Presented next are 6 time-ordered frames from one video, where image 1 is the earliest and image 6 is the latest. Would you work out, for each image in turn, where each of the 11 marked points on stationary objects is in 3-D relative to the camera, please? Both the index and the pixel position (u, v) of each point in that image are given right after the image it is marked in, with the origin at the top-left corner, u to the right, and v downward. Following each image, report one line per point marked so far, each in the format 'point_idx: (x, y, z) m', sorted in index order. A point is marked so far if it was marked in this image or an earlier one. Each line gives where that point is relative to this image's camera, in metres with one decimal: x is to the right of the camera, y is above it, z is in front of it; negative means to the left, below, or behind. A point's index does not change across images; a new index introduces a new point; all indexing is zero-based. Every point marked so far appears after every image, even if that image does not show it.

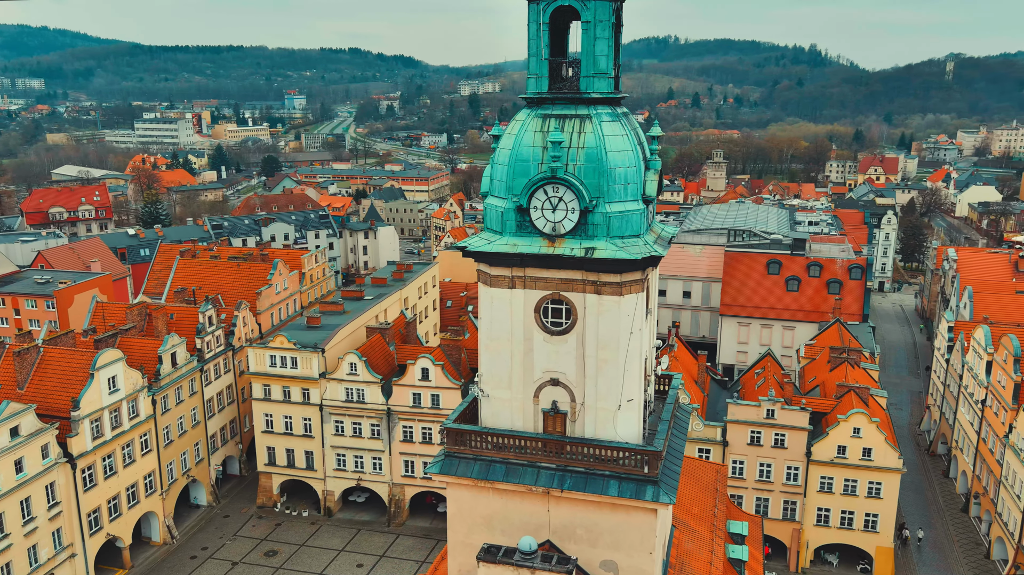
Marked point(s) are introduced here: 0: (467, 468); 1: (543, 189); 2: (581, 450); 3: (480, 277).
0: (-0.8, -3.4, +15.6) m
1: (+0.5, +1.7, +14.5) m
2: (+1.3, -3.0, +15.0) m
3: (-0.6, +0.2, +15.3) m
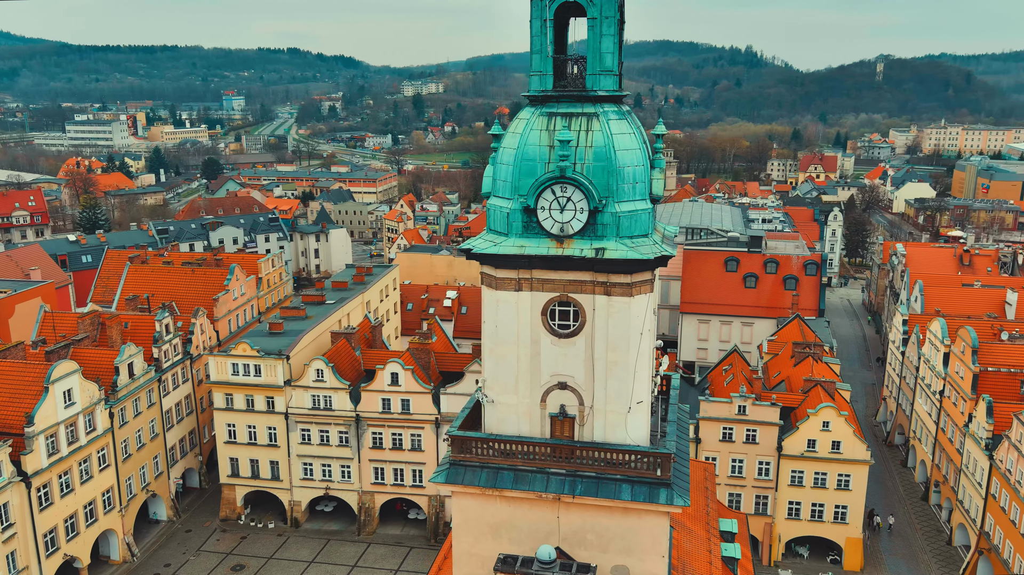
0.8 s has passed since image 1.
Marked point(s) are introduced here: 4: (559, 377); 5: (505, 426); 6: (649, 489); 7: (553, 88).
0: (-0.7, -3.5, +15.1) m
1: (+0.7, +1.7, +14.2) m
2: (+1.4, -3.0, +14.7) m
3: (-0.5, +0.1, +15.0) m
4: (+0.9, -1.7, +15.0) m
5: (-0.1, -2.6, +15.4) m
6: (+2.4, -3.6, +14.6) m
7: (+0.7, +3.5, +14.5) m
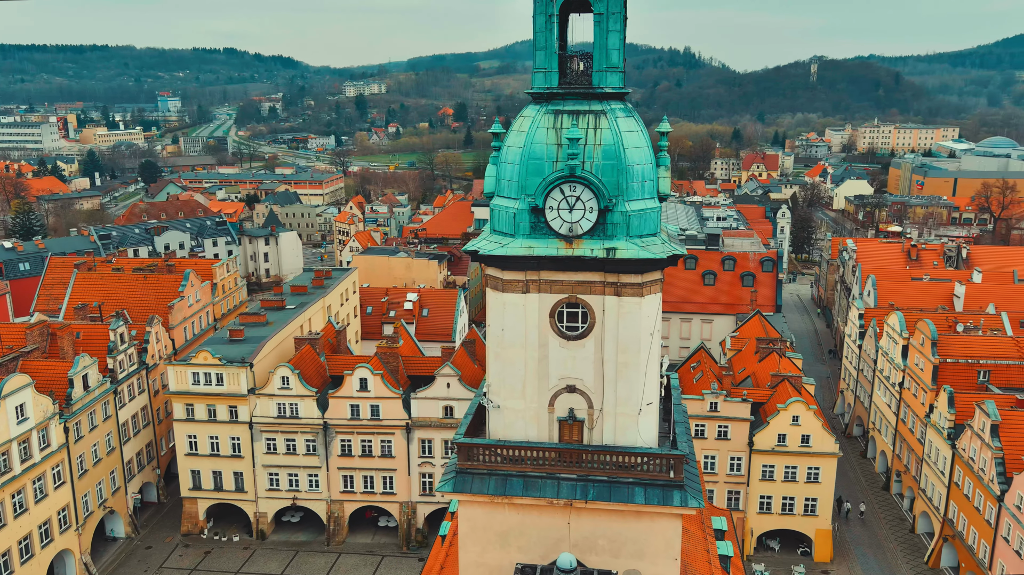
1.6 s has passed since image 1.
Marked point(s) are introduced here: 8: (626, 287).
0: (-0.5, -3.5, +14.7) m
1: (+0.8, +1.7, +13.9) m
2: (+1.6, -3.0, +14.5) m
3: (-0.4, +0.1, +14.6) m
4: (+1.0, -1.7, +14.7) m
5: (0.0, -2.6, +15.0) m
6: (+2.6, -3.6, +14.4) m
7: (+0.8, +3.5, +14.2) m
8: (+2.0, 0.0, +14.1) m
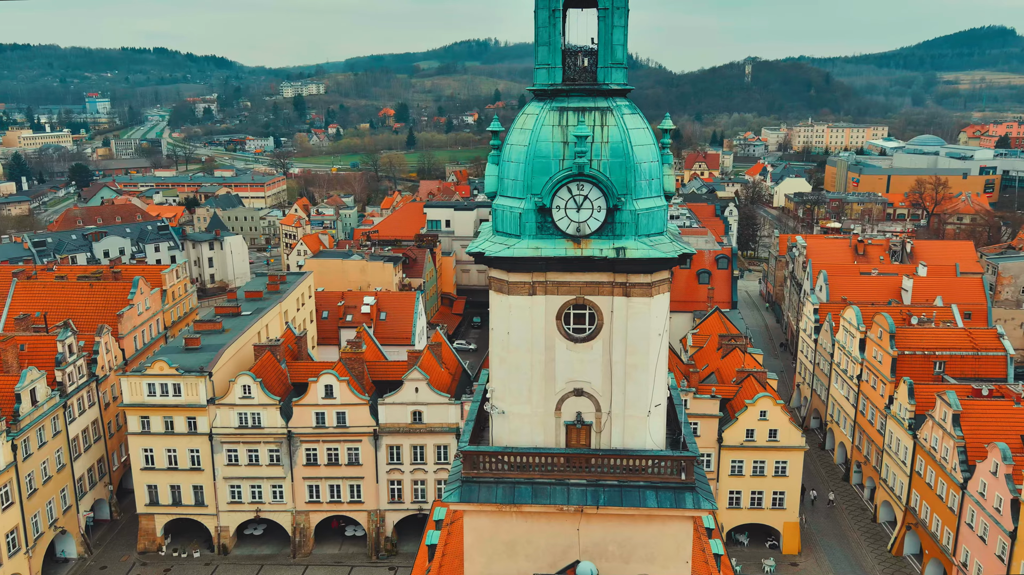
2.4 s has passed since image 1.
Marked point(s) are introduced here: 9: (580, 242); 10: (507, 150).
0: (-0.4, -3.6, +14.3) m
1: (+0.9, +1.7, +13.5) m
2: (+1.7, -3.0, +14.2) m
3: (-0.3, +0.1, +14.1) m
4: (+1.1, -1.7, +14.4) m
5: (+0.1, -2.7, +14.6) m
6: (+2.8, -3.6, +14.2) m
7: (+0.8, +3.5, +13.9) m
8: (+2.1, 0.0, +13.8) m
9: (+1.1, +0.8, +13.8) m
10: (-0.1, +2.4, +14.1) m
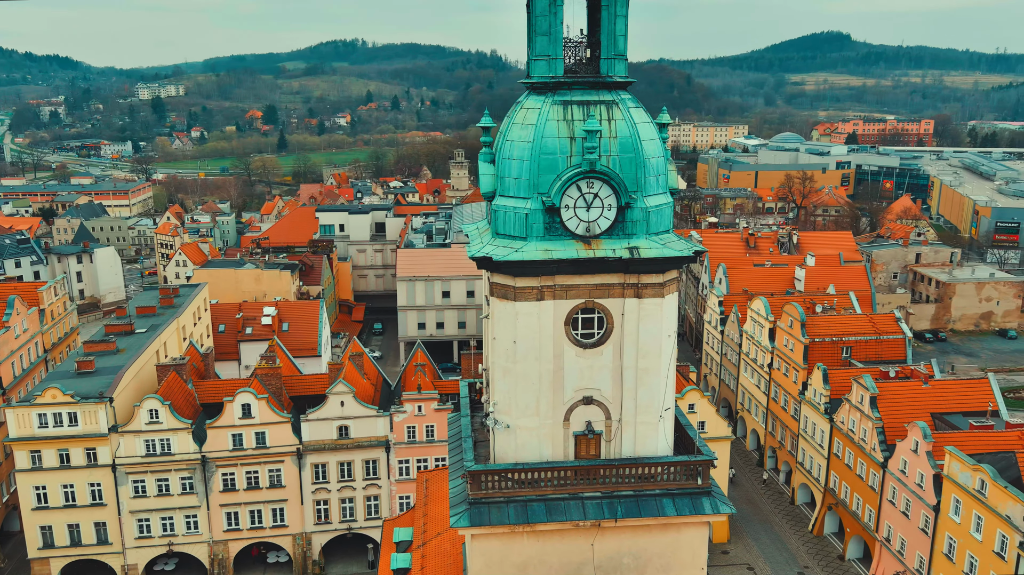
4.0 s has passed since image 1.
0: (-0.2, -3.7, +13.4) m
1: (+1.0, +1.6, +12.8) m
2: (+1.9, -3.0, +13.6) m
3: (-0.2, -0.1, +13.2) m
4: (+1.2, -1.7, +13.6) m
5: (+0.2, -2.8, +13.8) m
6: (+3.0, -3.6, +13.7) m
7: (+0.8, +3.4, +13.1) m
8: (+2.2, 0.0, +13.3) m
9: (+1.2, +0.7, +13.0) m
10: (-0.1, +2.3, +13.2) m
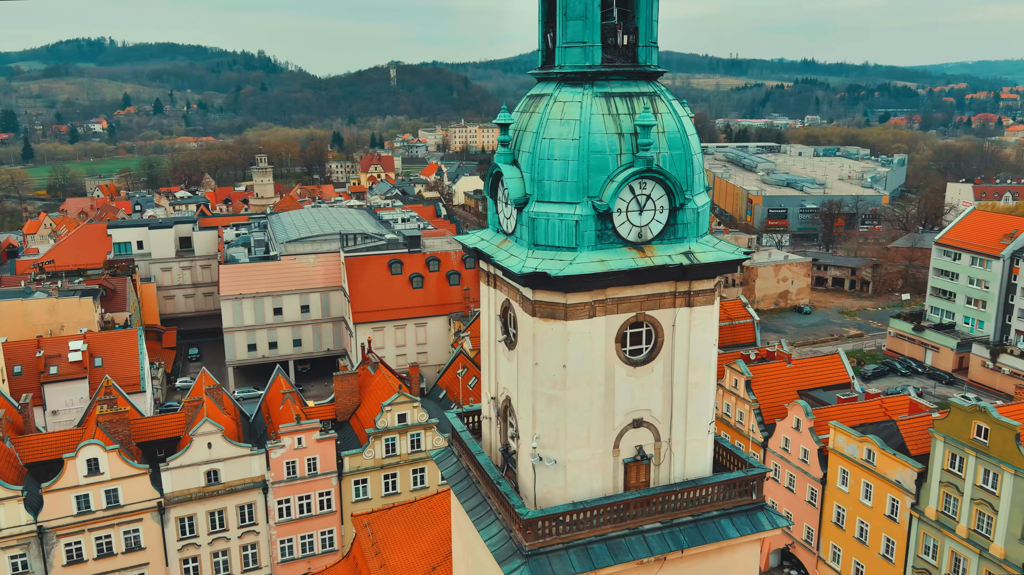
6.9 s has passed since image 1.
0: (+0.7, -3.9, +11.7) m
1: (+1.7, +1.4, +11.5) m
2: (+2.6, -3.2, +12.5) m
3: (+0.5, -0.3, +11.6) m
4: (+1.8, -1.9, +12.4) m
5: (+0.9, -3.0, +12.2) m
6: (+3.7, -3.6, +12.9) m
7: (+1.3, +3.2, +11.7) m
8: (+2.8, -0.1, +12.2) m
9: (+1.9, +0.6, +11.8) m
10: (+0.4, +2.0, +11.6) m
